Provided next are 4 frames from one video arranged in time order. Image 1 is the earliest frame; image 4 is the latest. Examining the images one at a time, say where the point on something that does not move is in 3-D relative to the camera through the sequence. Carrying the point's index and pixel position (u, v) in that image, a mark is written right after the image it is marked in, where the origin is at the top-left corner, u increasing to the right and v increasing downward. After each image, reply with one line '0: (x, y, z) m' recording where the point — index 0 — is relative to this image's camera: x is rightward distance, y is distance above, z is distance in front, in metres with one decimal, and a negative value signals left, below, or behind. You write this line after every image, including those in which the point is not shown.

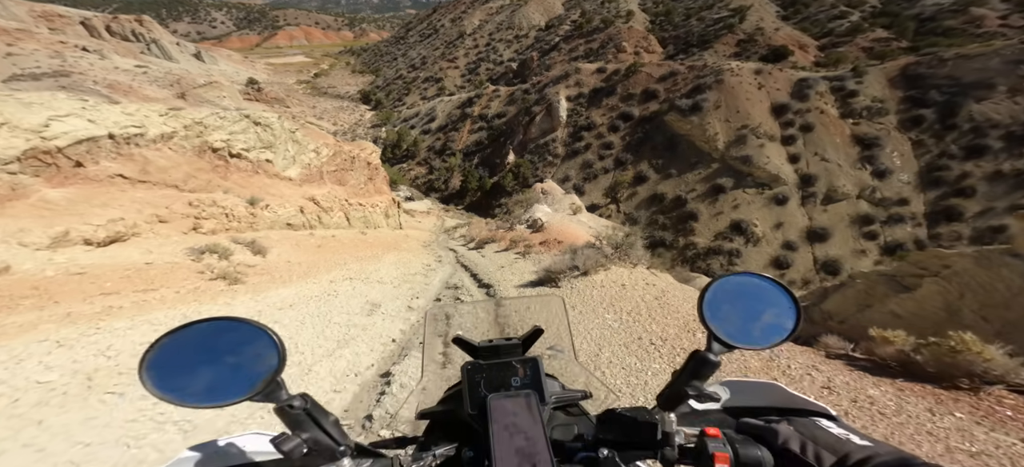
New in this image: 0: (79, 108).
0: (-7.9, +2.3, +8.6) m
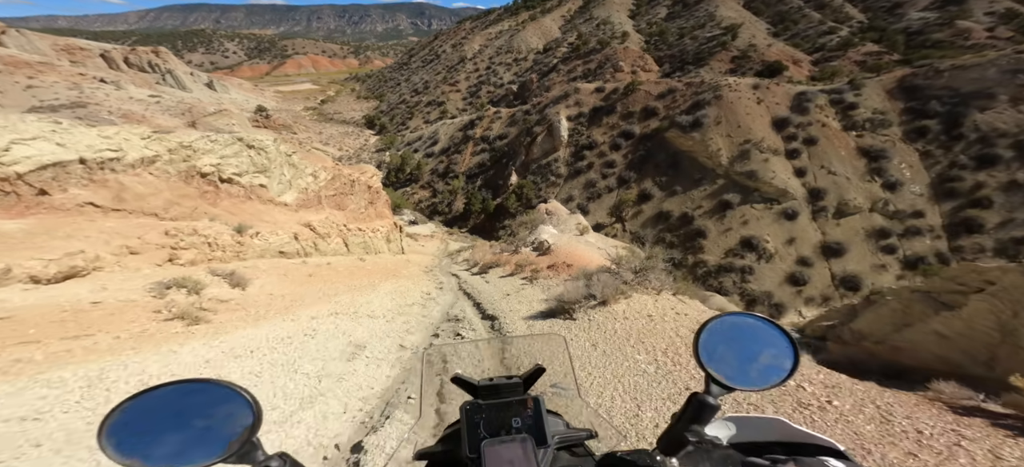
0: (-7.9, +1.7, +8.0) m
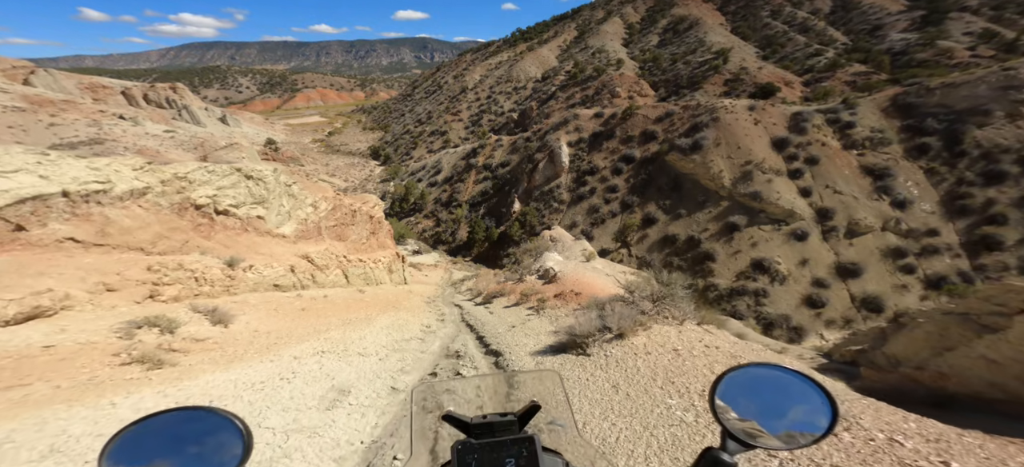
0: (-7.8, +1.1, +7.7) m
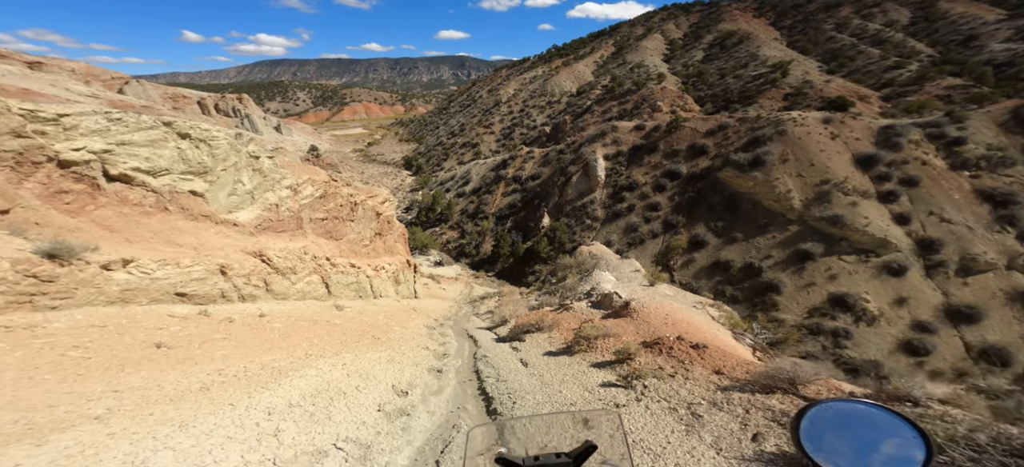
0: (-7.2, +1.7, +3.8) m
